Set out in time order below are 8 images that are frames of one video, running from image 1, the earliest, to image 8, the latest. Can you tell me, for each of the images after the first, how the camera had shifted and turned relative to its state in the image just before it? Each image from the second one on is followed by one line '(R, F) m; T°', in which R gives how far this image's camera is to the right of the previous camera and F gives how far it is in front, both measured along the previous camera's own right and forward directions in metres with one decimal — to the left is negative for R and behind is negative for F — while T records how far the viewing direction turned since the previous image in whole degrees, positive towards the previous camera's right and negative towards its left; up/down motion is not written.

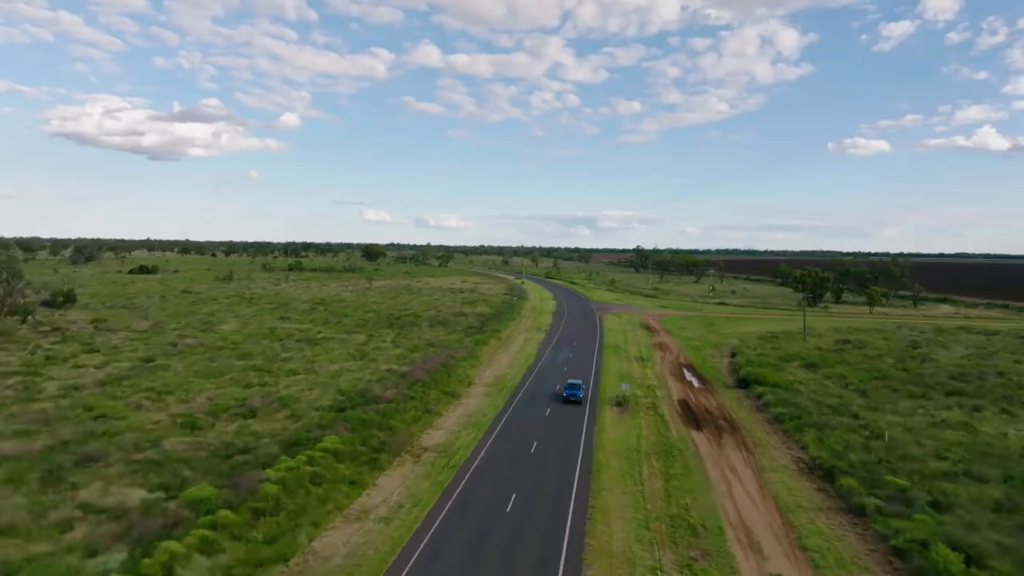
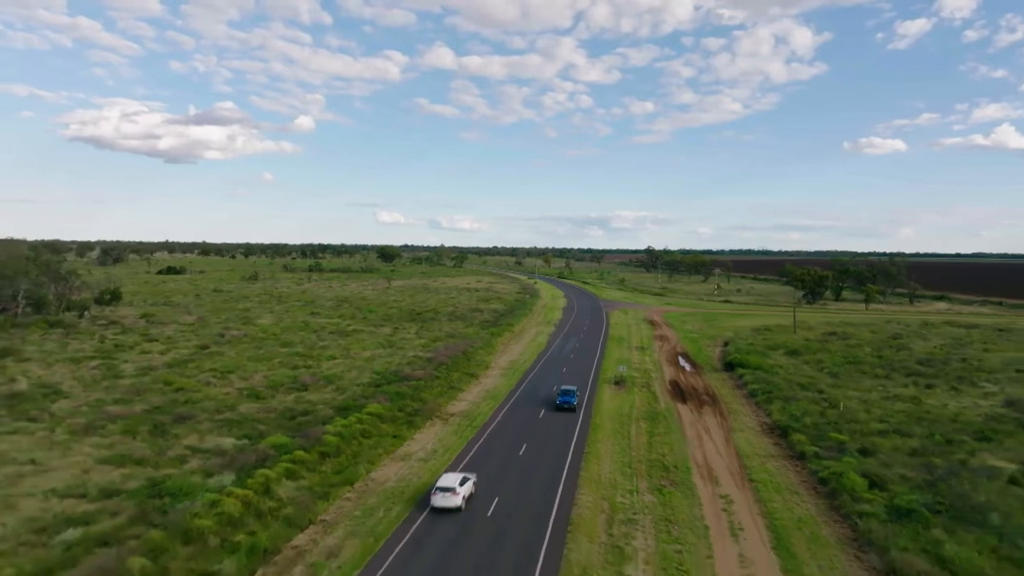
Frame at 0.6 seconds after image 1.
(+0.1, -7.2) m; -1°
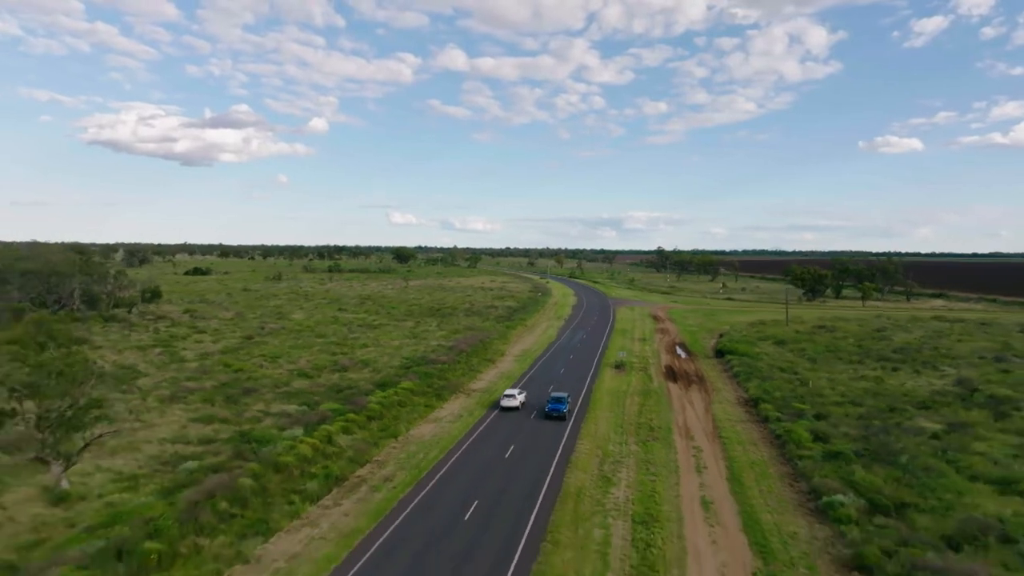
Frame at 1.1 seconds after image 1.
(0.0, -7.2) m; -1°
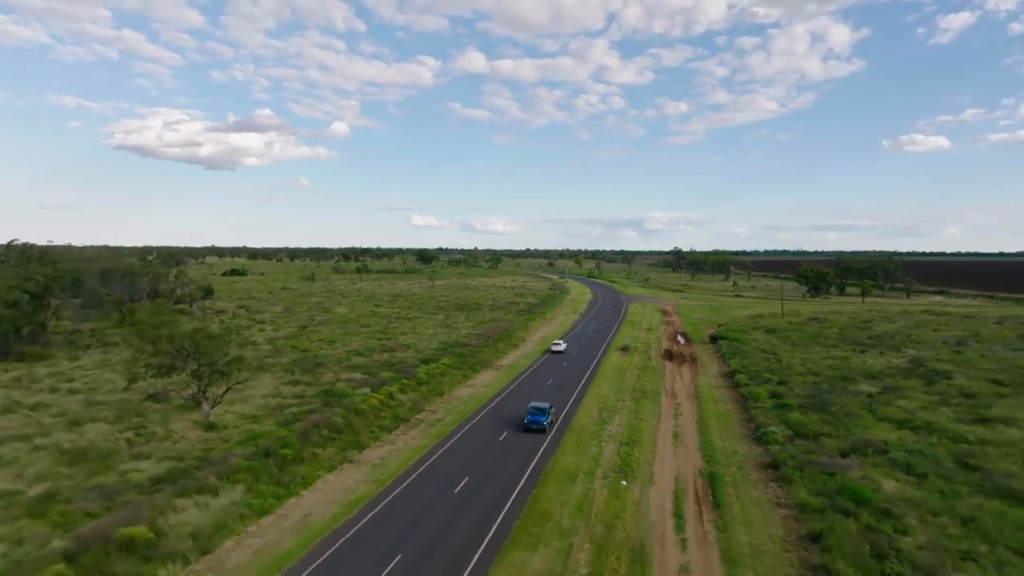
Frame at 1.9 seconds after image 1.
(0.0, -10.3) m; -2°
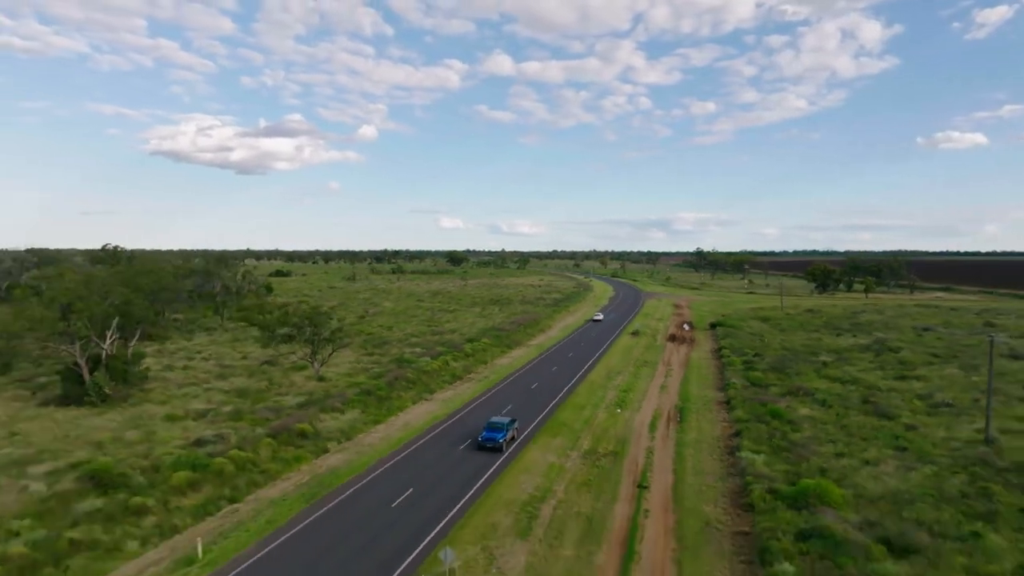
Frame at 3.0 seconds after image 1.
(-0.1, -13.3) m; -2°
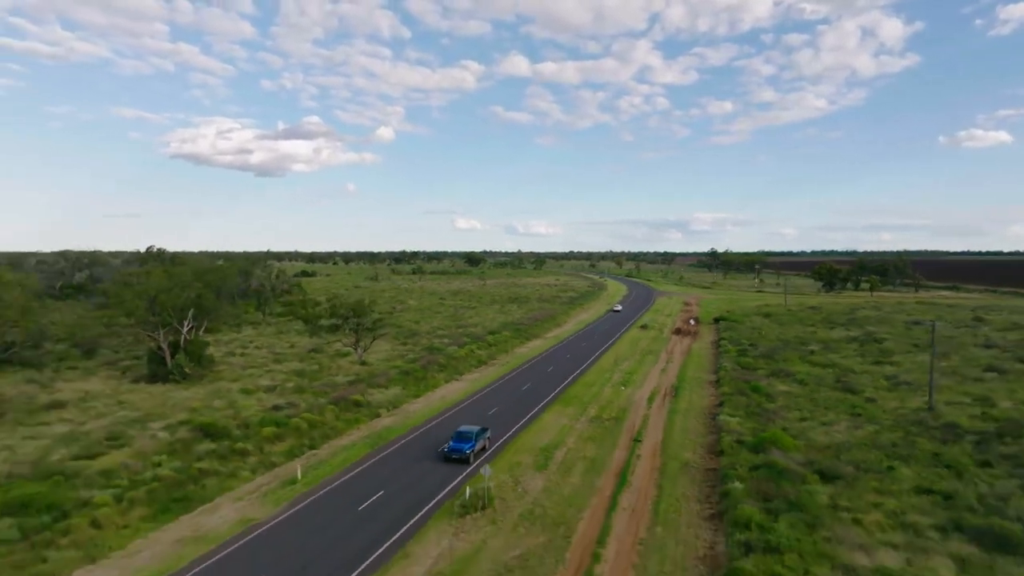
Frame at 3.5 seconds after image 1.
(-0.1, -7.1) m; -1°
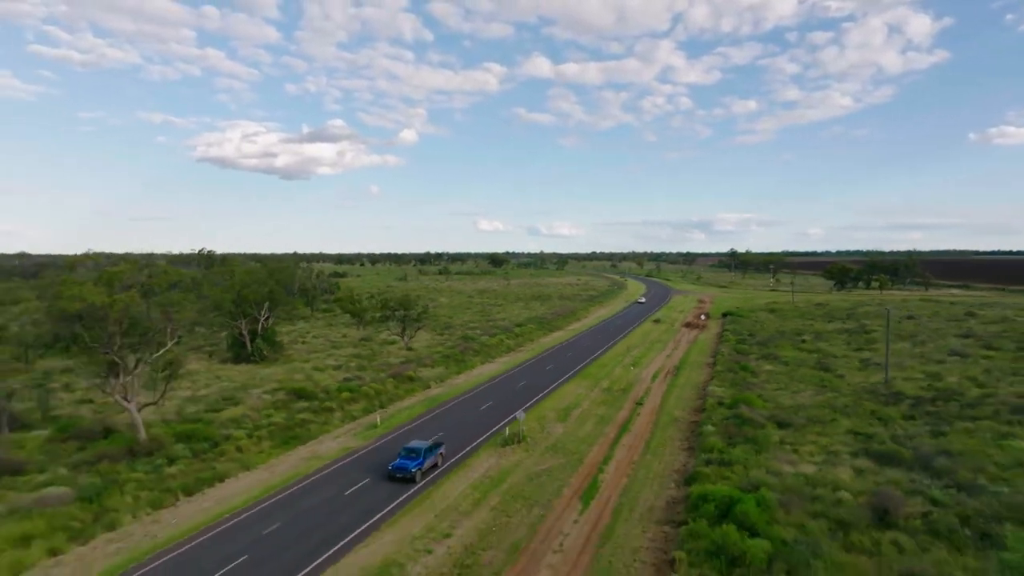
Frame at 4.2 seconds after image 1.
(-0.2, -9.1) m; -2°
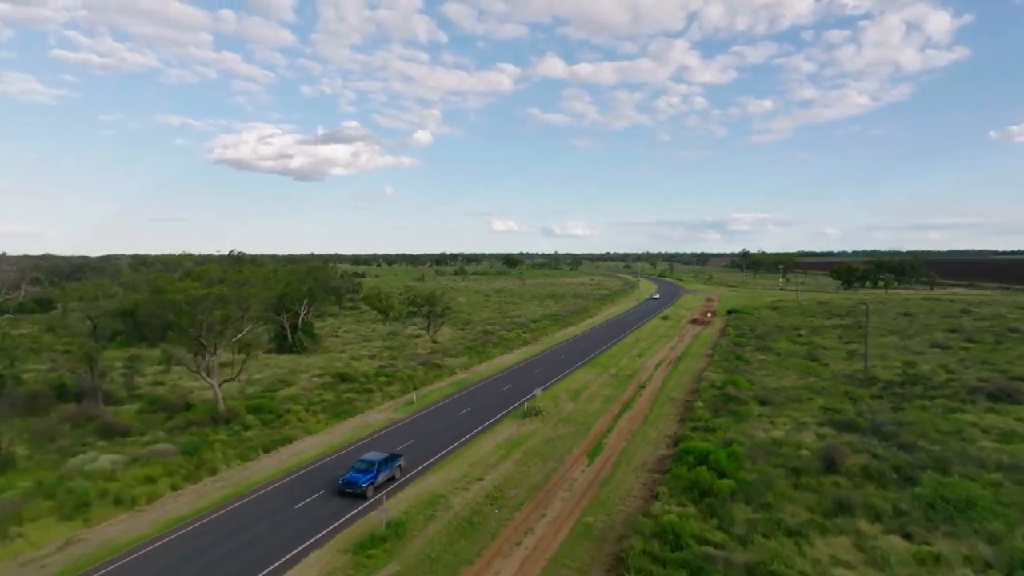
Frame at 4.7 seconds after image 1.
(-0.2, -6.0) m; -1°
